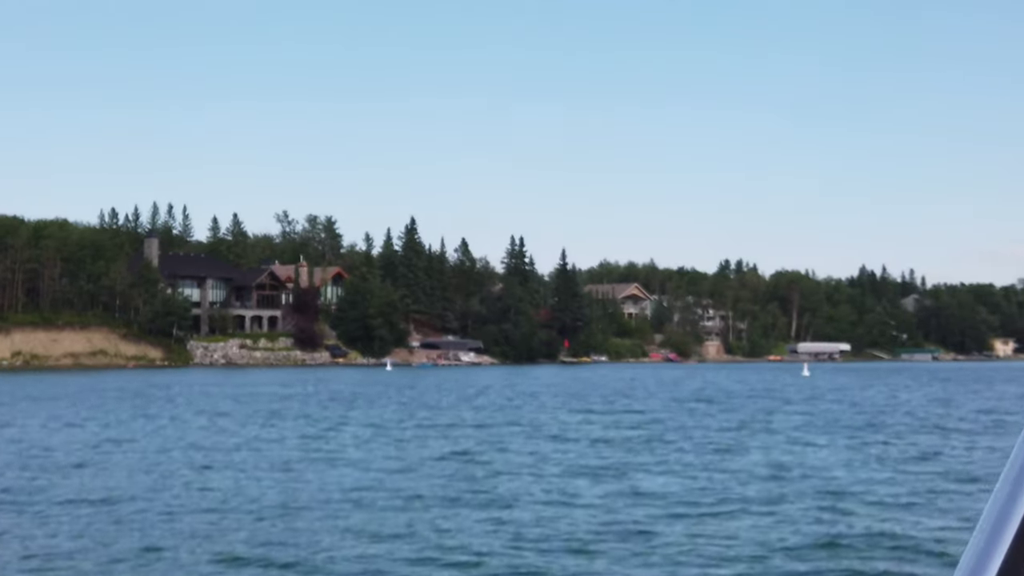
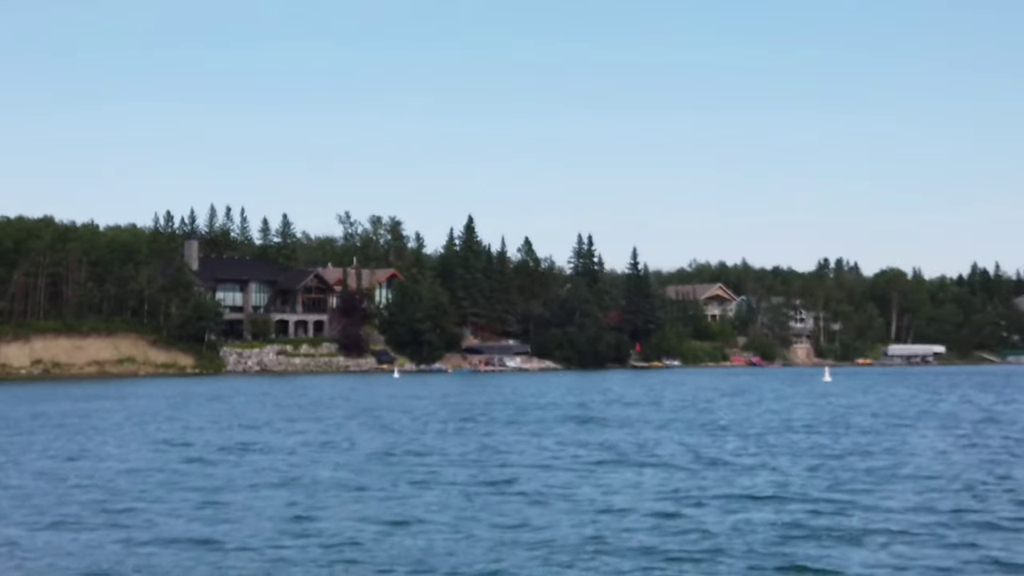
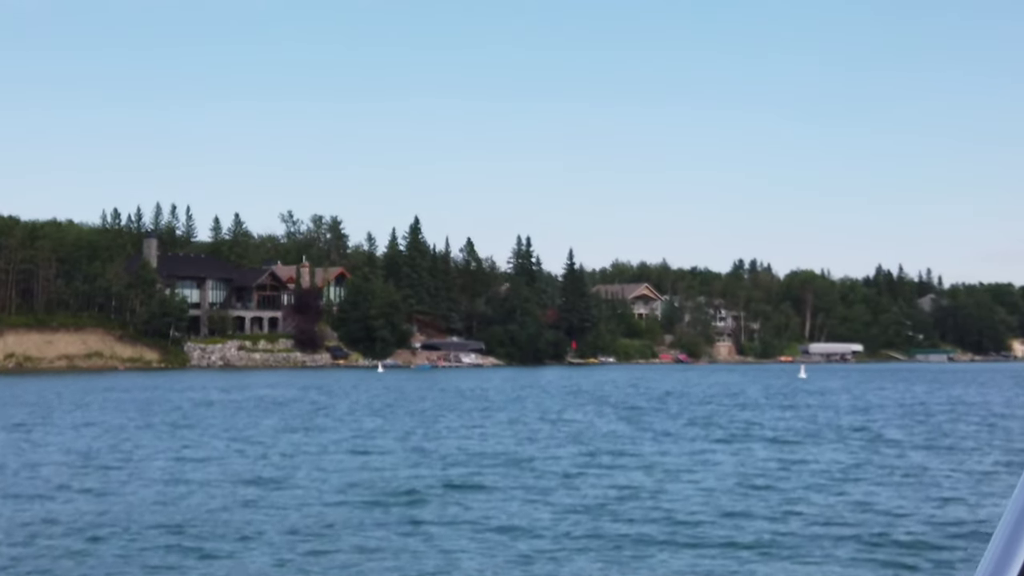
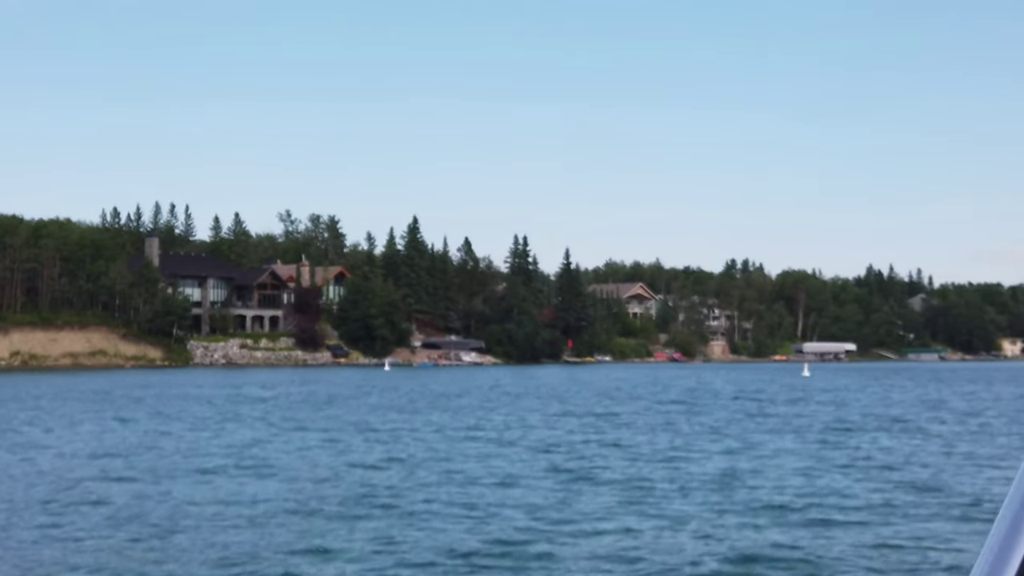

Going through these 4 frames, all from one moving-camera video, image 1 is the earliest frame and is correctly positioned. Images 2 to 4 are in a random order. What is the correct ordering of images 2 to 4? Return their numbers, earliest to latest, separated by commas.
4, 3, 2
